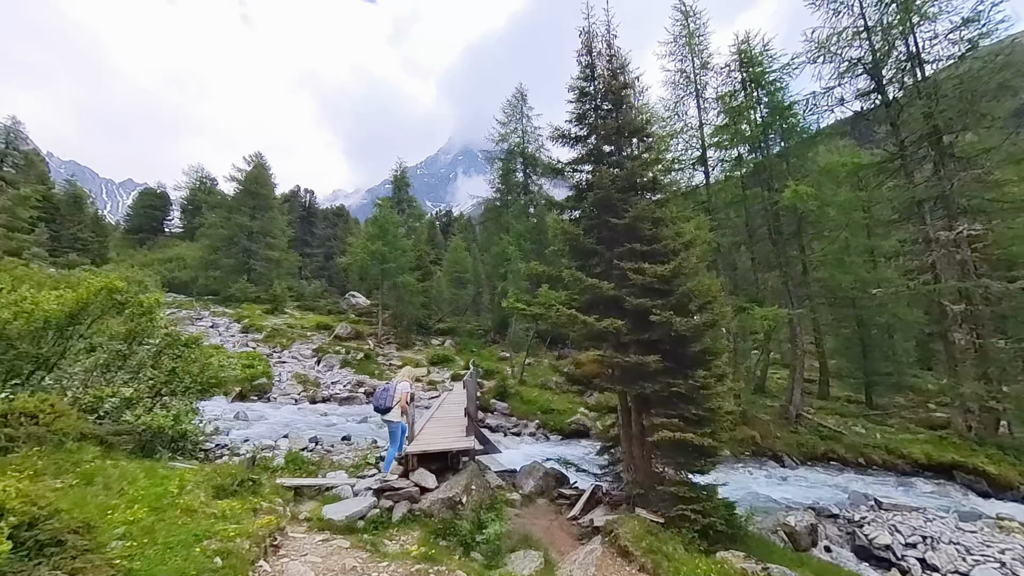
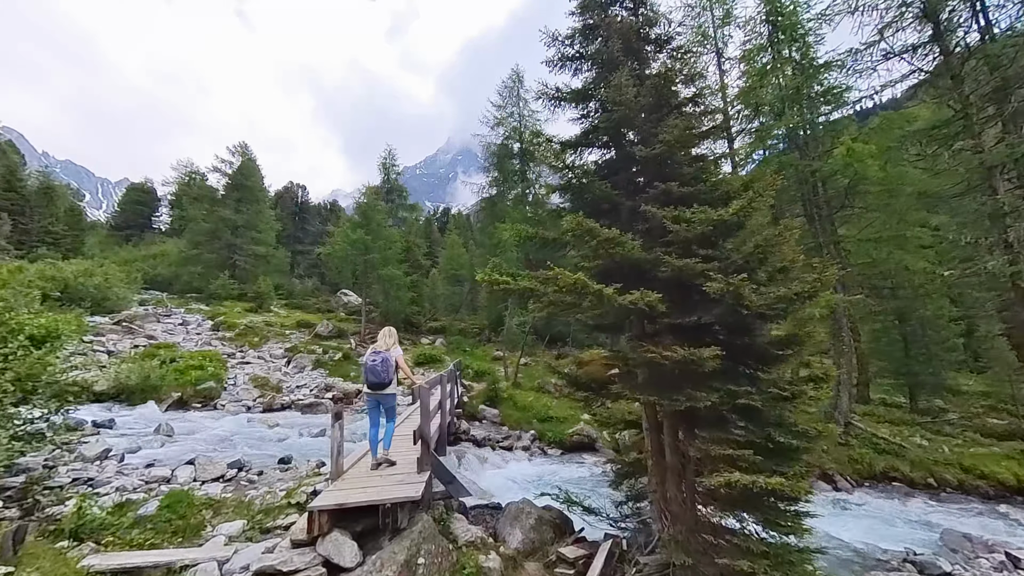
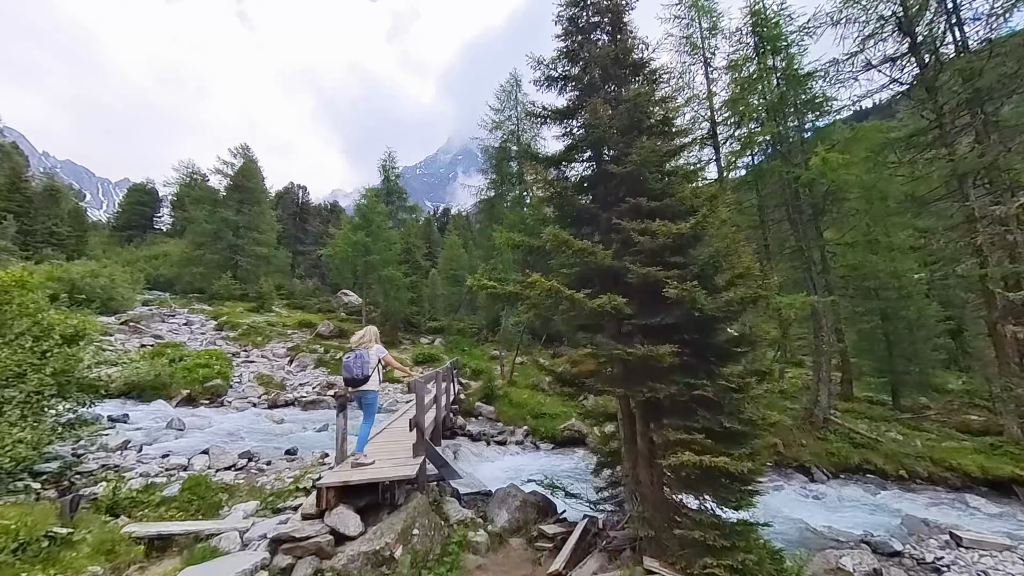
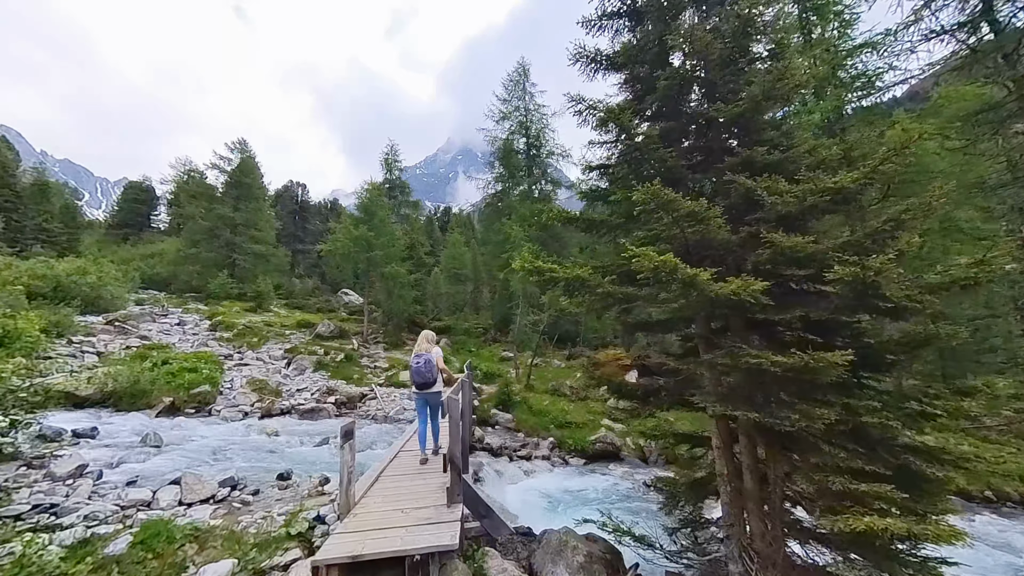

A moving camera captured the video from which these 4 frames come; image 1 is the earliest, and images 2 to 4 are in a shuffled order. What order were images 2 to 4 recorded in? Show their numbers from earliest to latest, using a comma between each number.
3, 2, 4
